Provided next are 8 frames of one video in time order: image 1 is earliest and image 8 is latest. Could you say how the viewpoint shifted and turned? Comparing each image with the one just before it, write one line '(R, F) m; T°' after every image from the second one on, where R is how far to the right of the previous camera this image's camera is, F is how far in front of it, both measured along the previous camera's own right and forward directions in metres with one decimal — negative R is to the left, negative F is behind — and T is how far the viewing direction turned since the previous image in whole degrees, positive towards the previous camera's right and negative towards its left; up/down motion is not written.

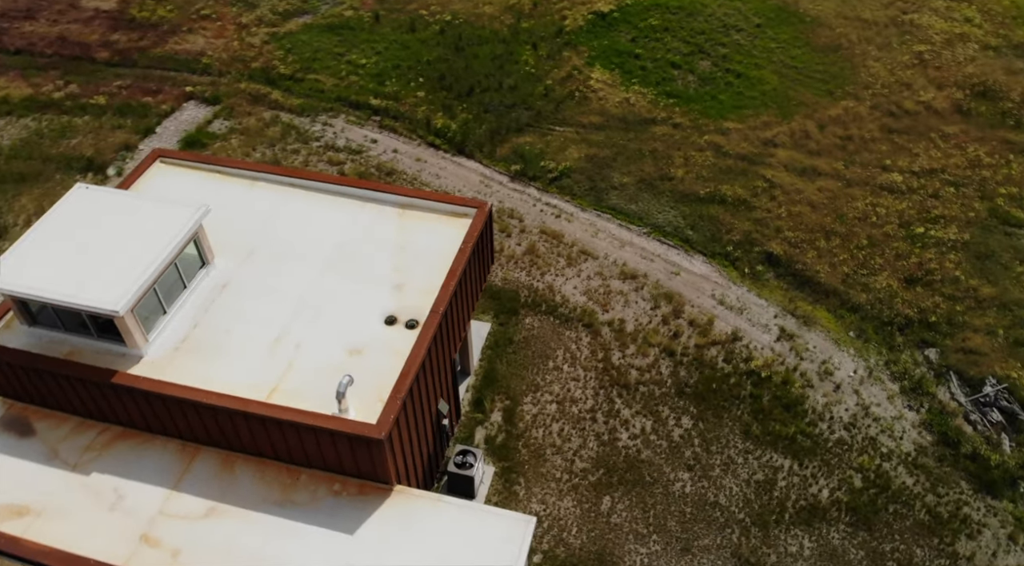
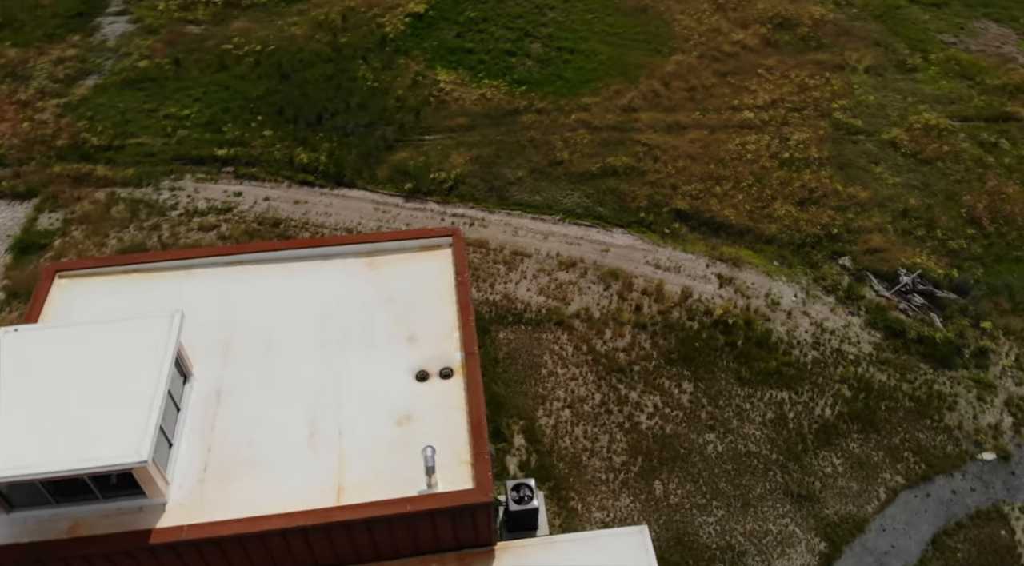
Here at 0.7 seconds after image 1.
(-3.9, +1.2) m; +16°
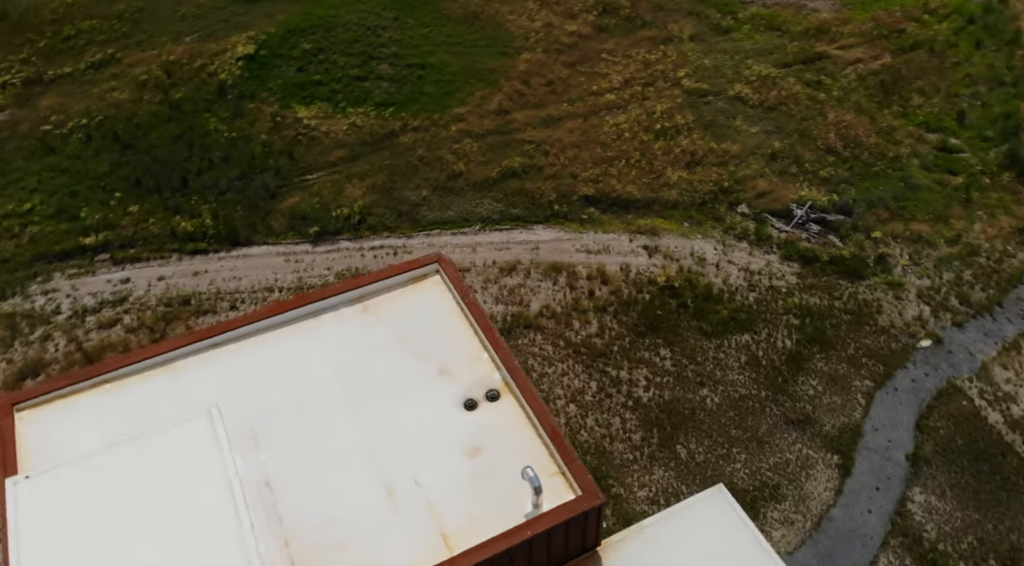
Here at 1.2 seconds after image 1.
(-3.4, +0.5) m; +14°
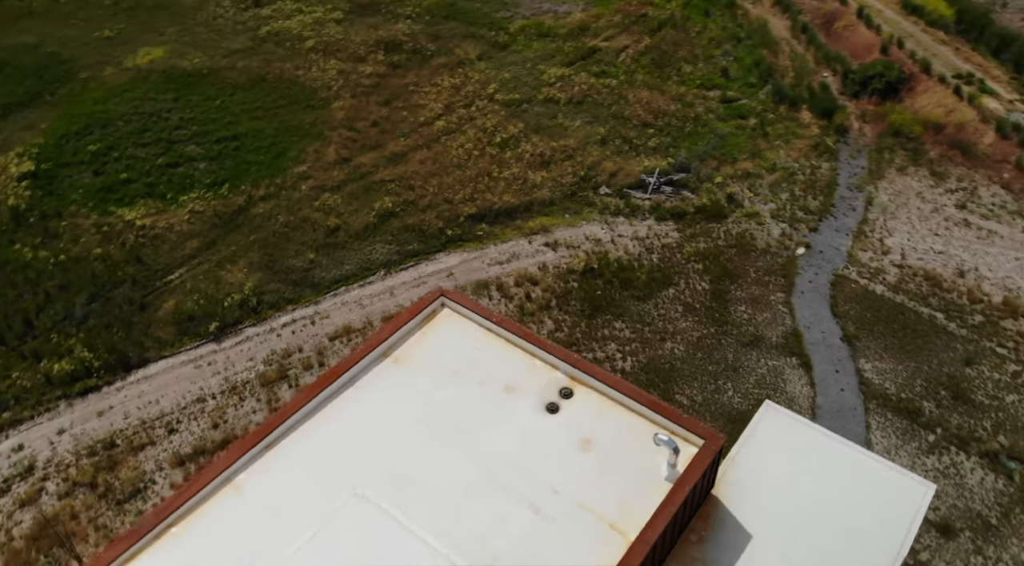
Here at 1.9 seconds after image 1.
(-4.9, +0.4) m; +19°
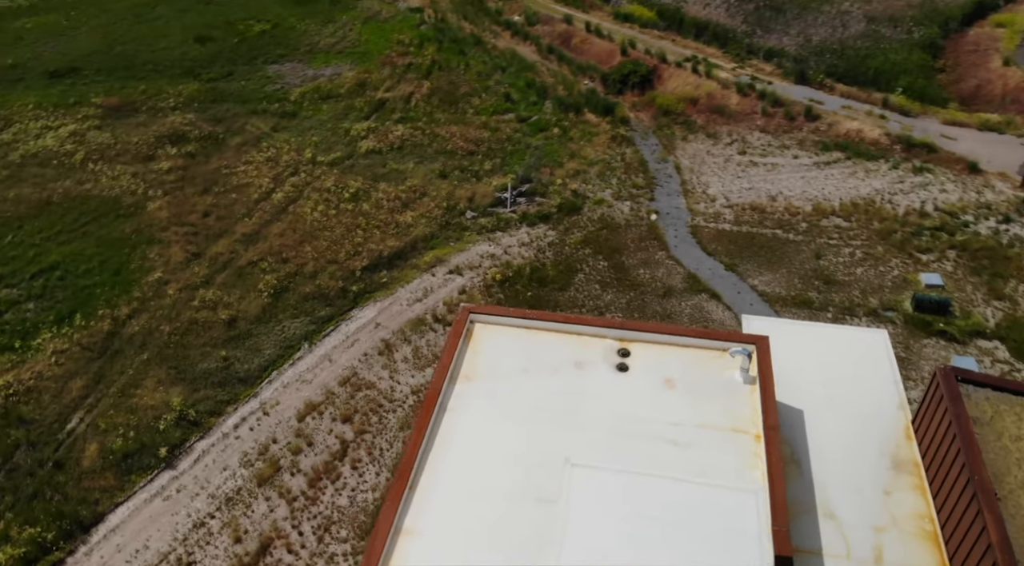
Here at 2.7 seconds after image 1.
(-6.0, -0.1) m; +21°
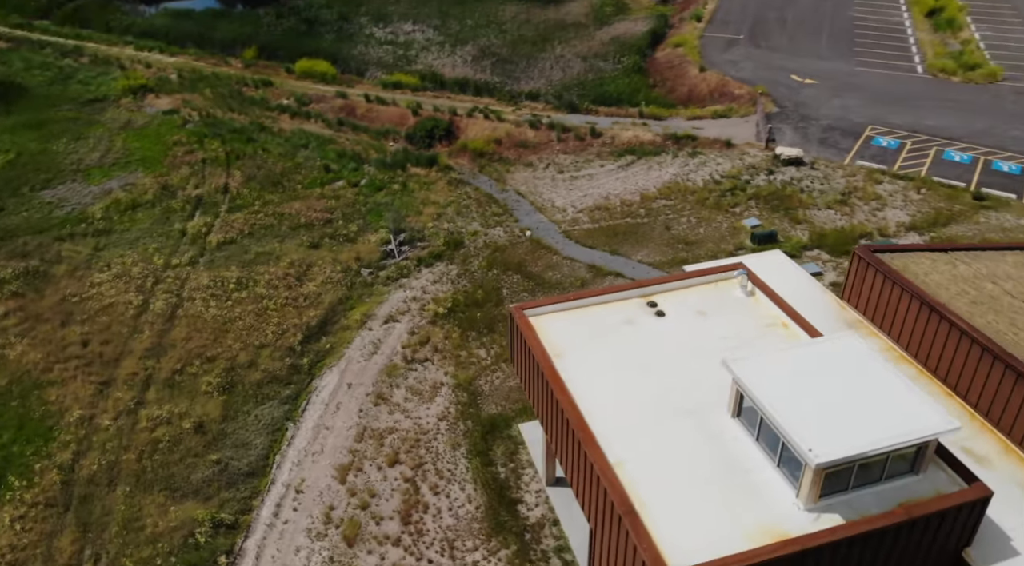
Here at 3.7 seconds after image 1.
(-7.8, -0.7) m; +23°
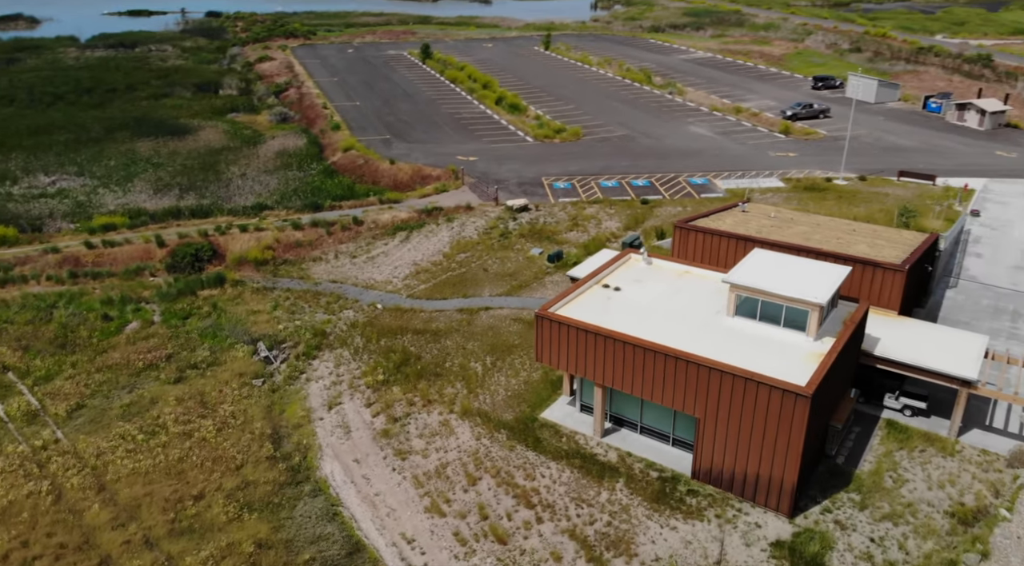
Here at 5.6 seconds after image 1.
(-12.7, -0.5) m; +35°
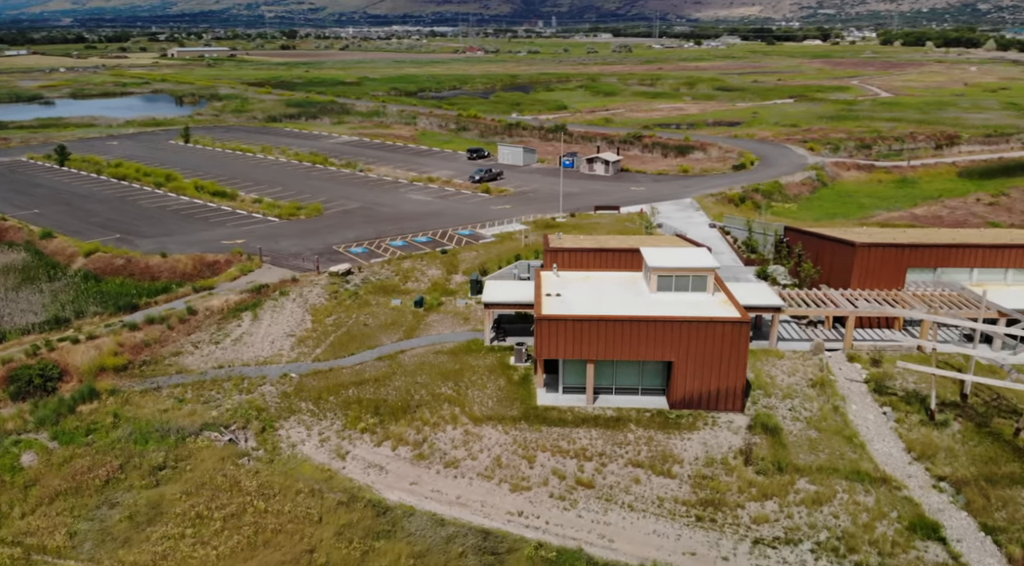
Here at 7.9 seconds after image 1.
(-13.8, -1.5) m; +31°
